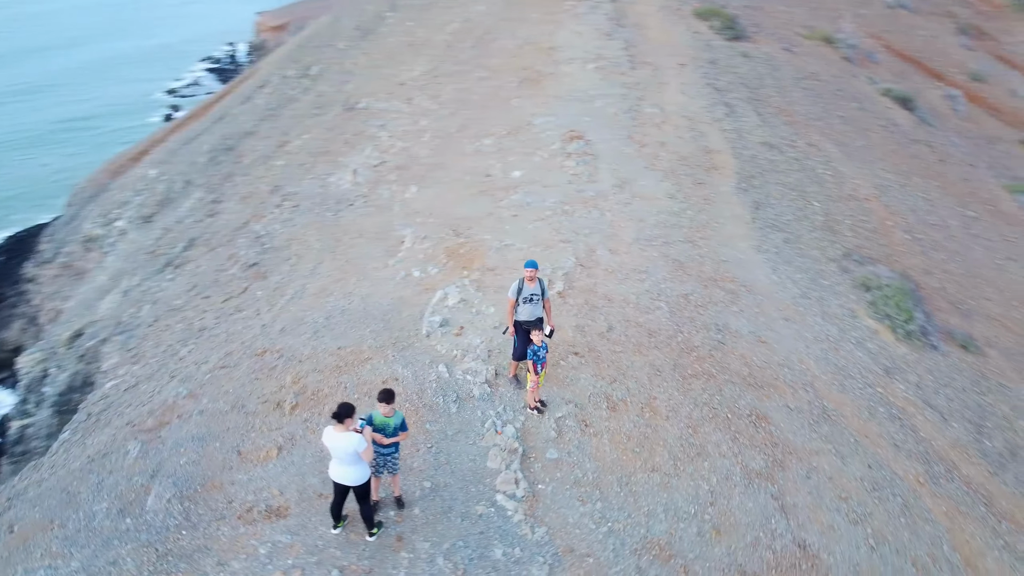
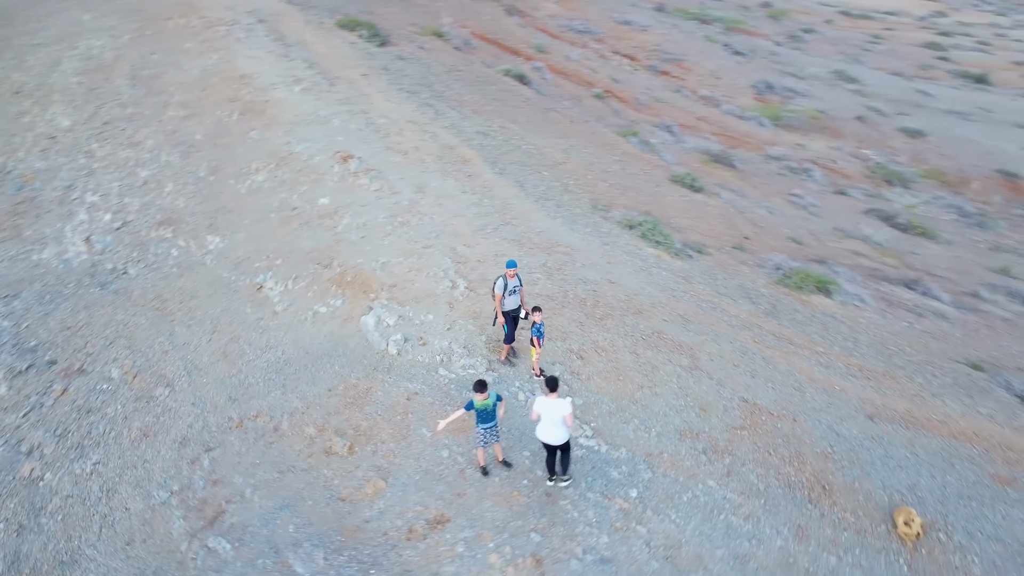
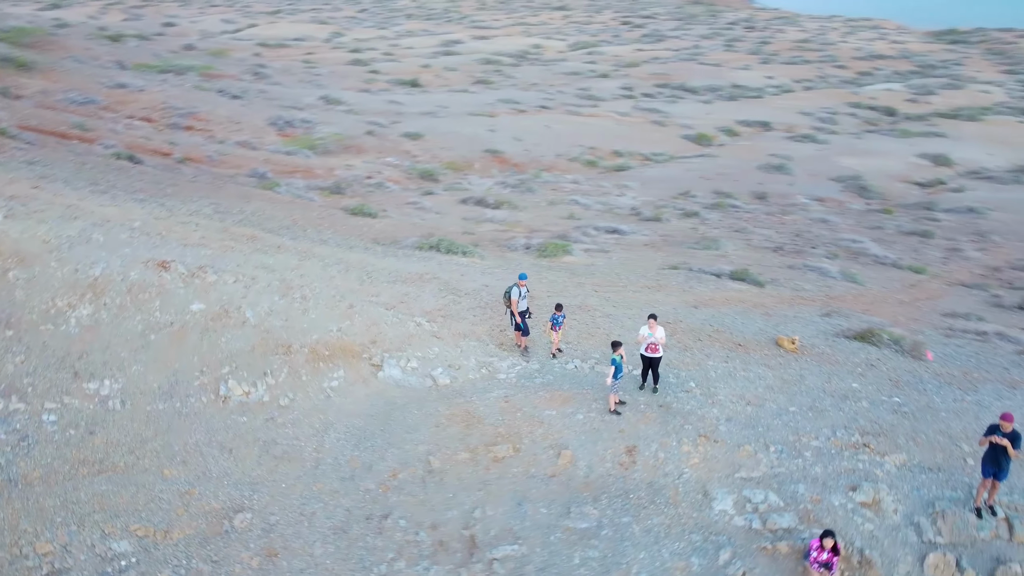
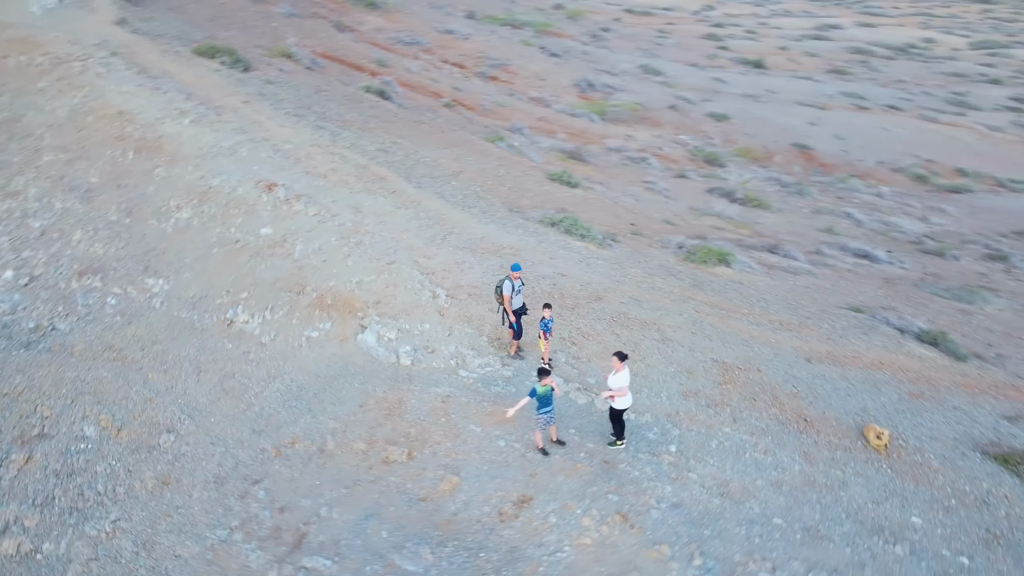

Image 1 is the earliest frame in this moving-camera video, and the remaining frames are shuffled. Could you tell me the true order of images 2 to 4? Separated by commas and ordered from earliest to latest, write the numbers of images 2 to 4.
2, 4, 3
